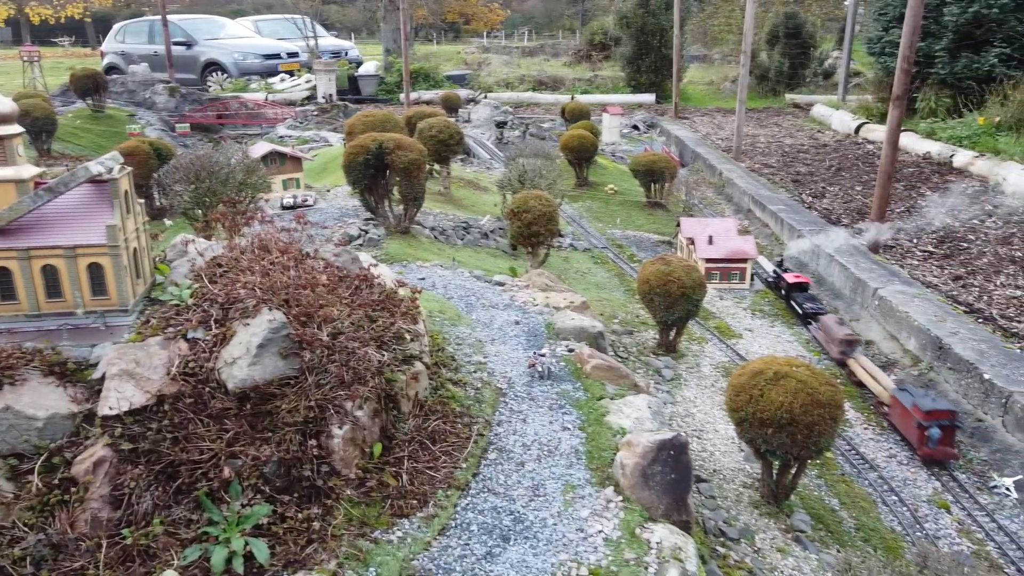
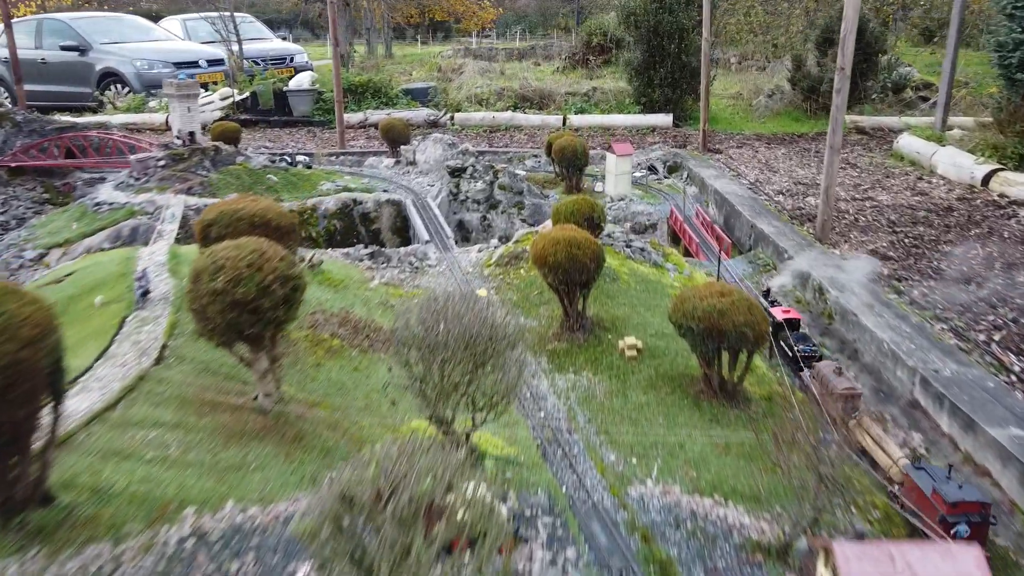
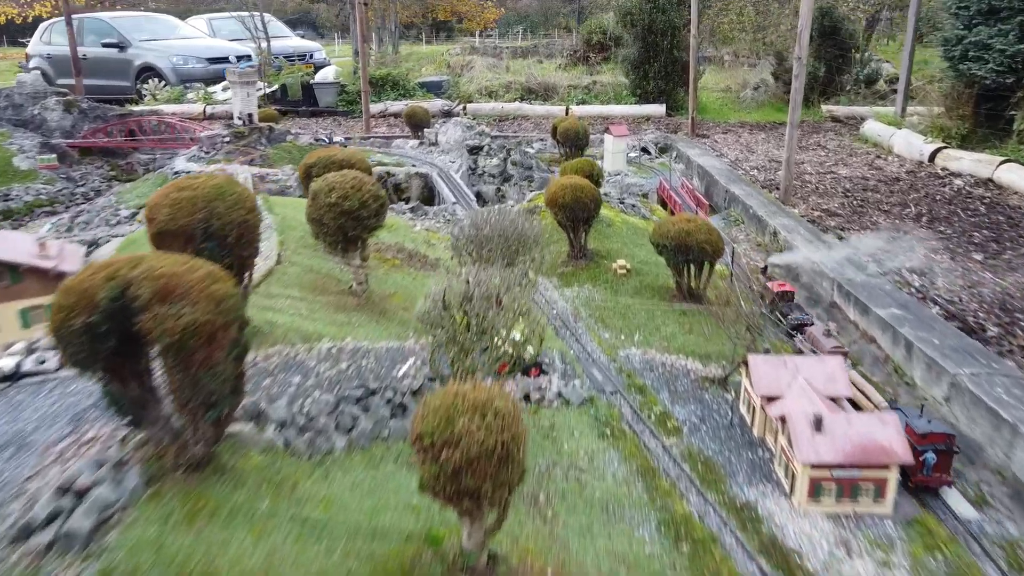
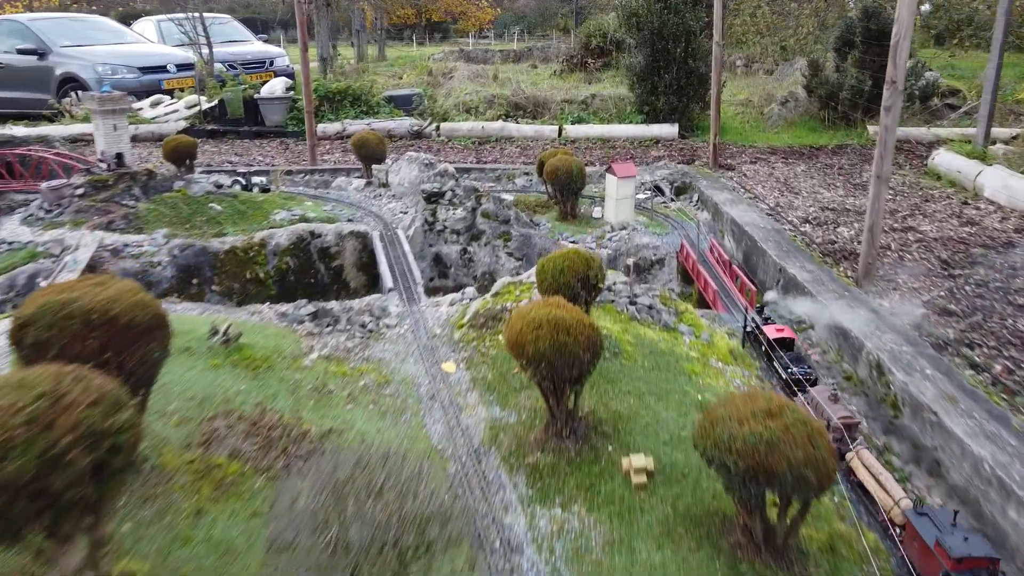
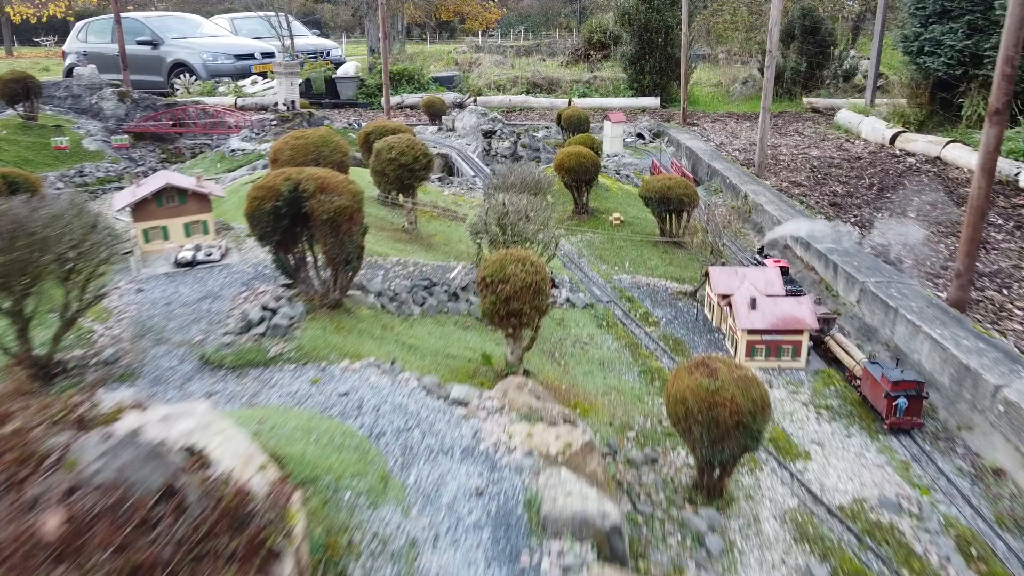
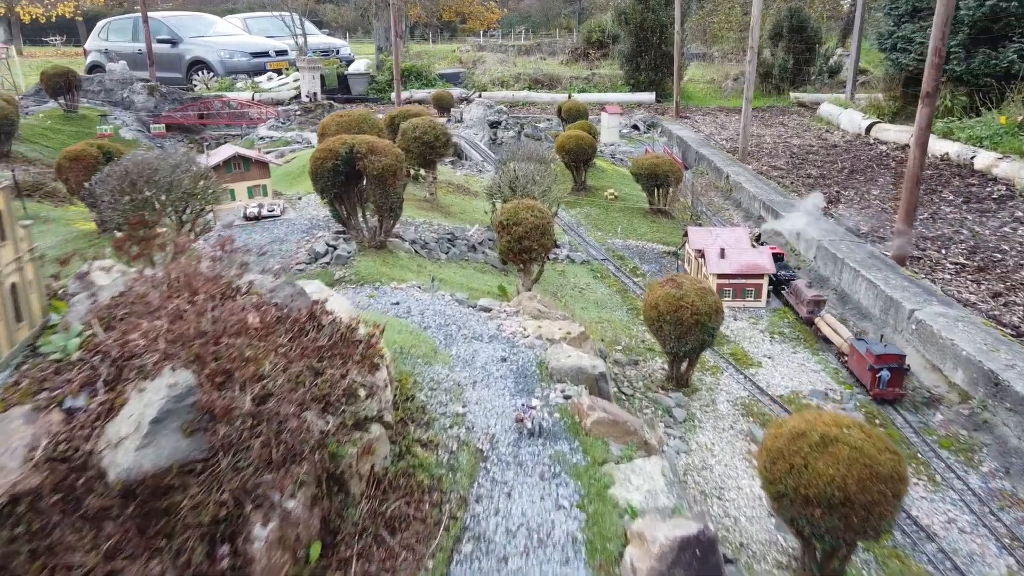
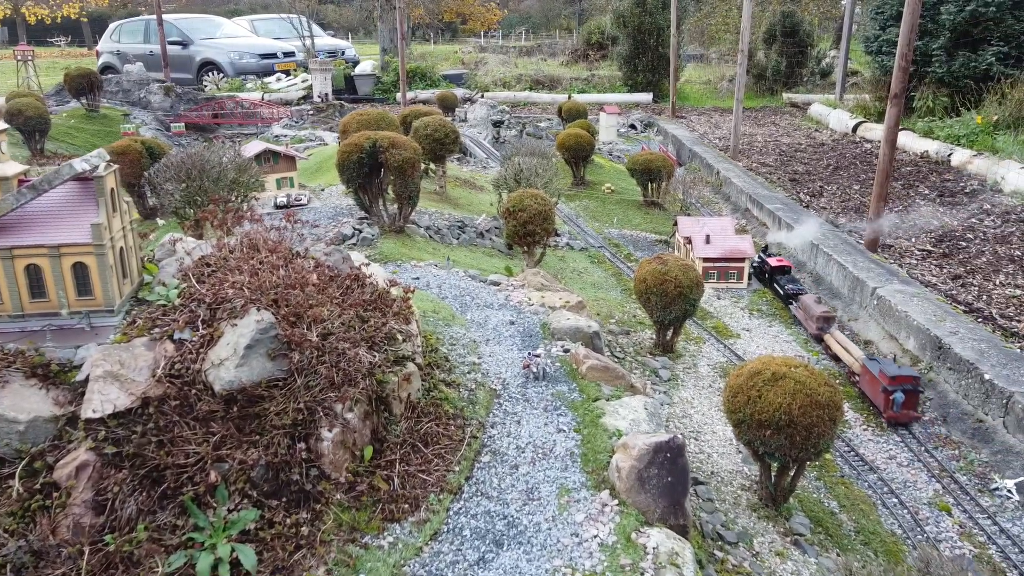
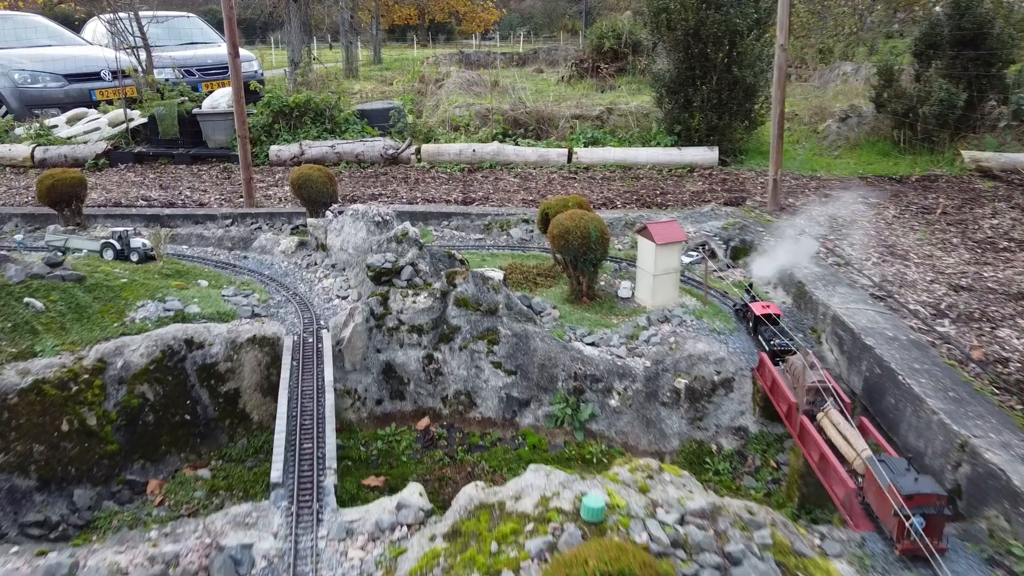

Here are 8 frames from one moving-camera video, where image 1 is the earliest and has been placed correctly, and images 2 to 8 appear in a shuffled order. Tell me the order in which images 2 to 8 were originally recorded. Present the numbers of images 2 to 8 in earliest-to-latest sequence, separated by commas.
7, 6, 5, 3, 2, 4, 8
